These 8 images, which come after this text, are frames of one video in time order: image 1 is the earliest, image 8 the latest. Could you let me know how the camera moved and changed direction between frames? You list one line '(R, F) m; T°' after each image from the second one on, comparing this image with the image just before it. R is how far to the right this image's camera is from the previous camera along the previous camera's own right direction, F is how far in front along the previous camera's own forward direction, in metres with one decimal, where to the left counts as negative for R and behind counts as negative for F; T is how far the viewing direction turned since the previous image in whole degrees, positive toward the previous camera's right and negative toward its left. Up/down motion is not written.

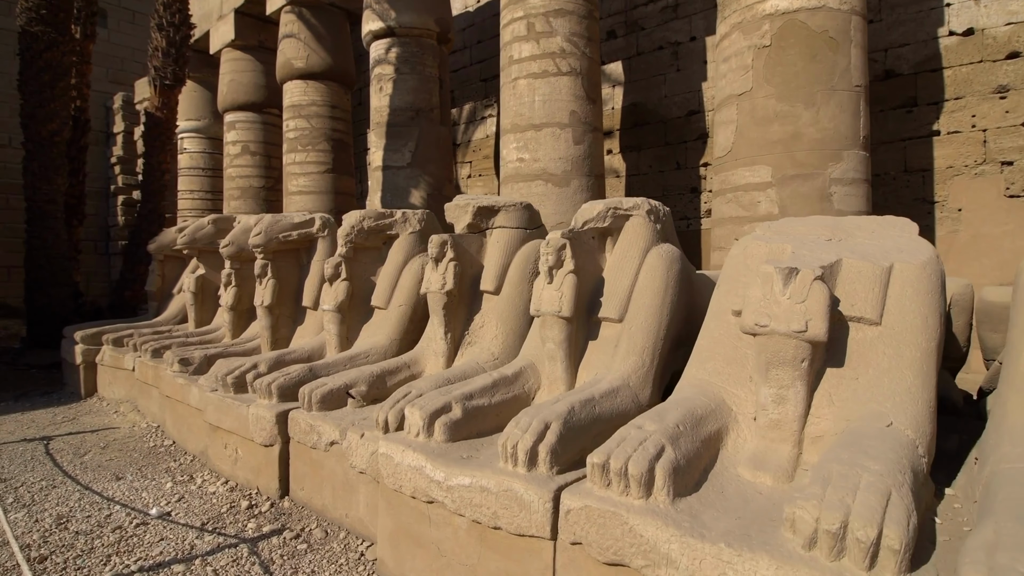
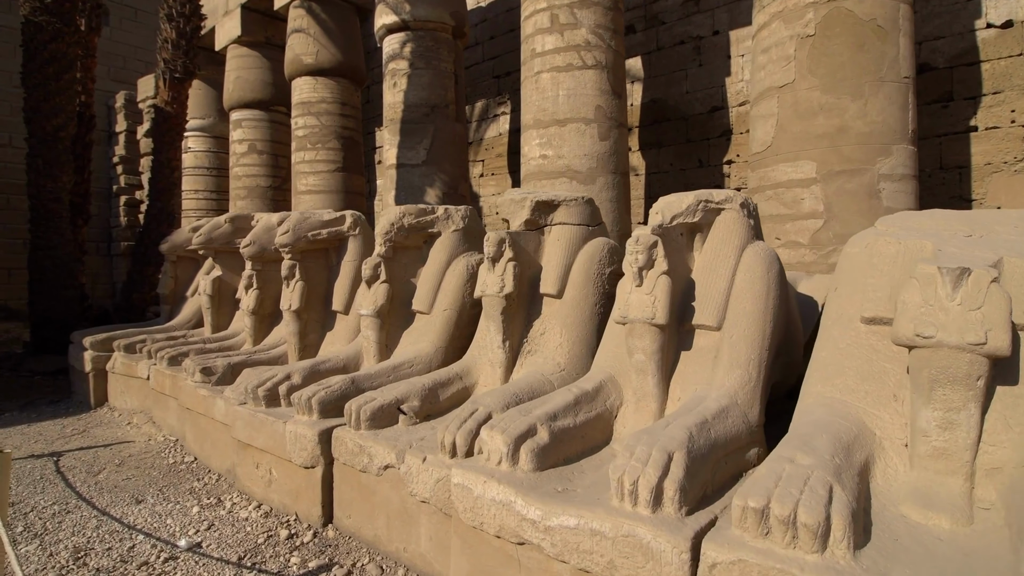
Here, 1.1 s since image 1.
(-0.3, +0.3) m; 0°
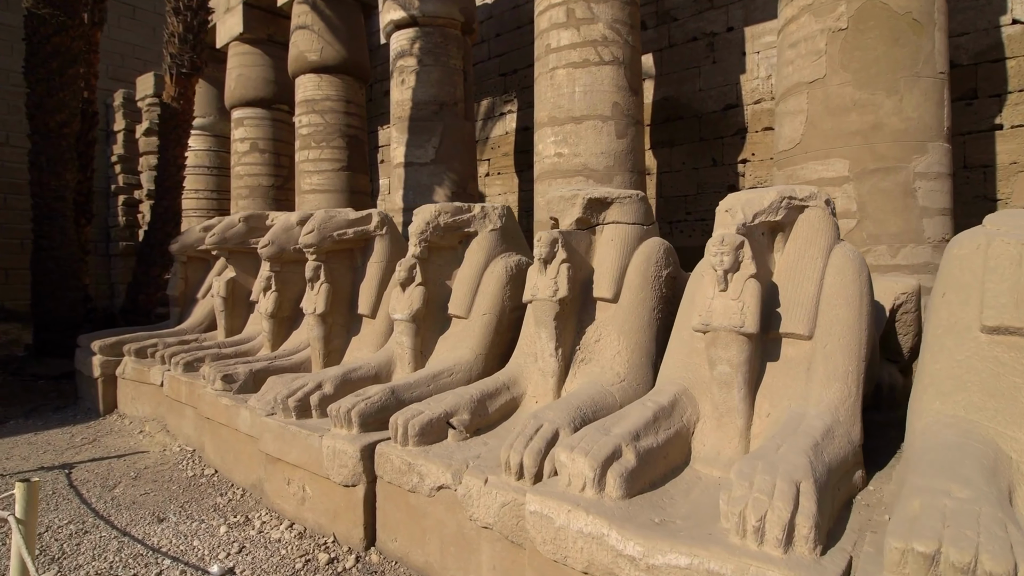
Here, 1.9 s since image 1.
(-0.2, +0.2) m; 0°
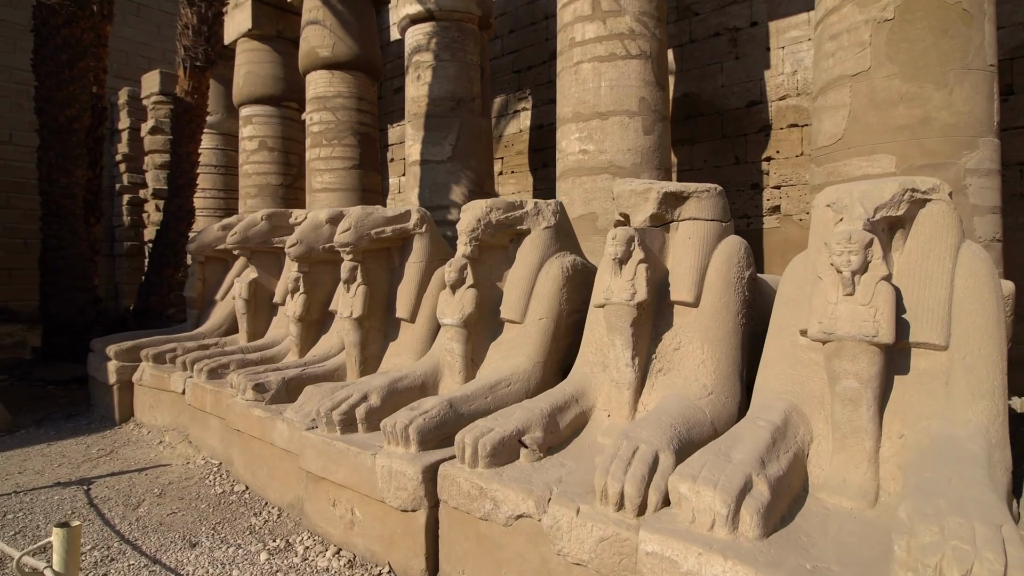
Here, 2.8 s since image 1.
(-0.3, +0.3) m; 0°
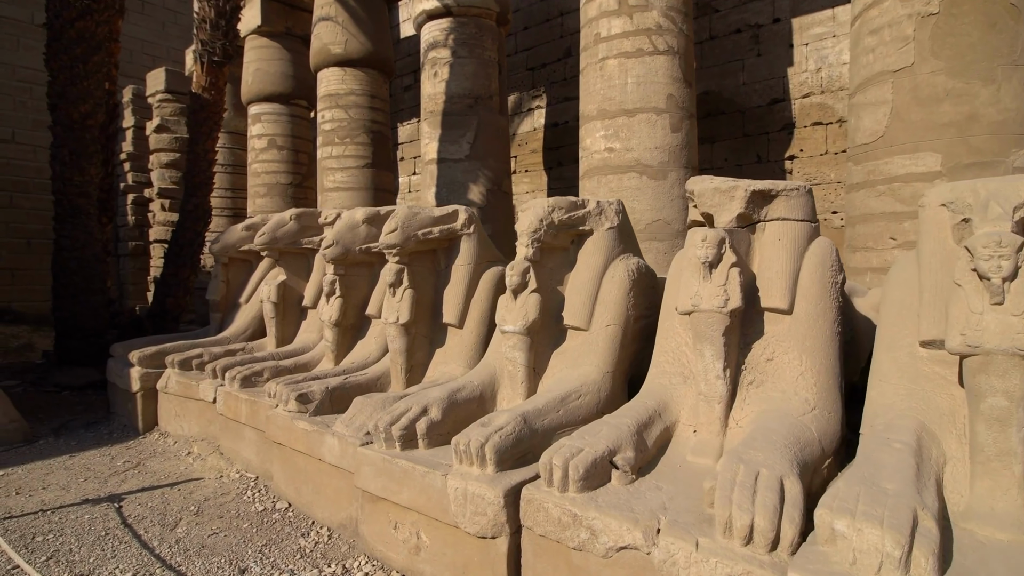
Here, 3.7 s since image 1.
(-0.3, +0.2) m; 0°
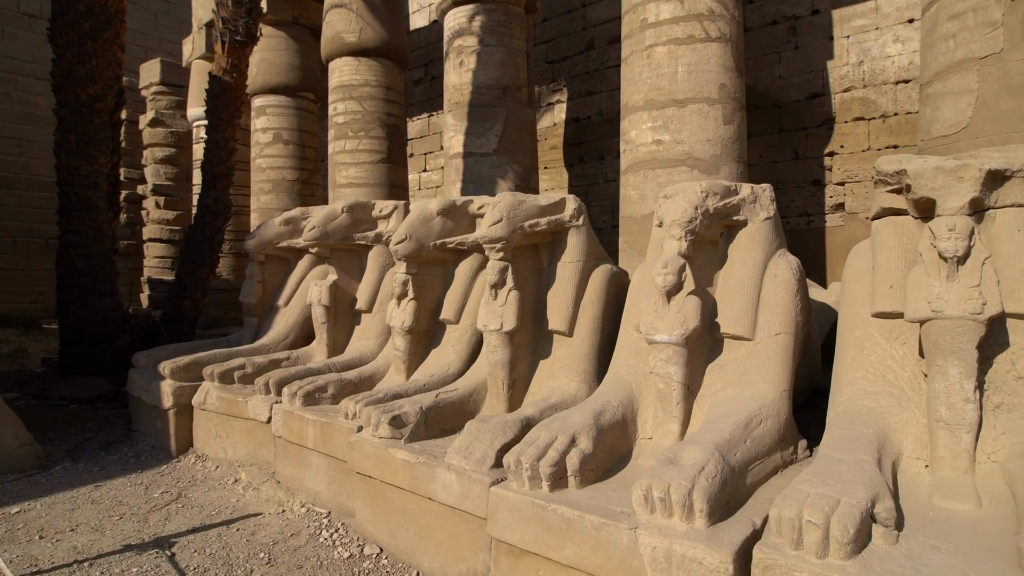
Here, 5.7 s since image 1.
(-0.6, +0.5) m; +2°
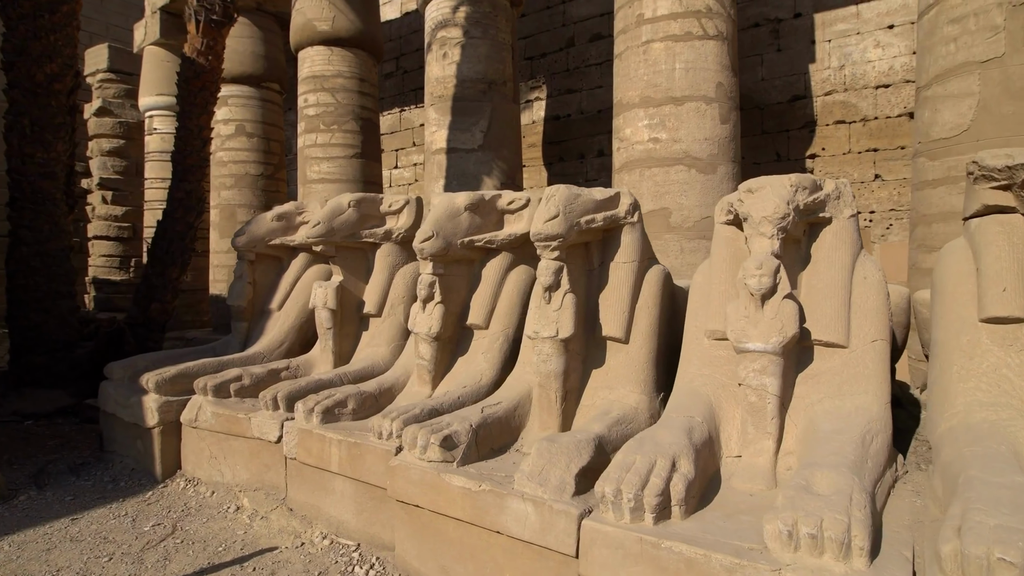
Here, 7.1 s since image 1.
(-0.4, +0.3) m; +4°
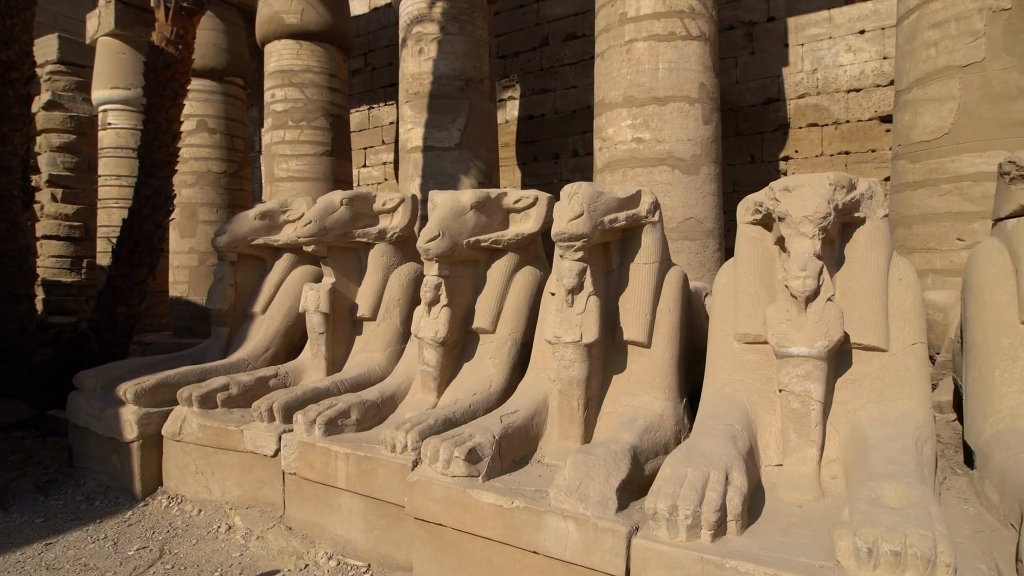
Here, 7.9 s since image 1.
(-0.2, +0.1) m; +4°
